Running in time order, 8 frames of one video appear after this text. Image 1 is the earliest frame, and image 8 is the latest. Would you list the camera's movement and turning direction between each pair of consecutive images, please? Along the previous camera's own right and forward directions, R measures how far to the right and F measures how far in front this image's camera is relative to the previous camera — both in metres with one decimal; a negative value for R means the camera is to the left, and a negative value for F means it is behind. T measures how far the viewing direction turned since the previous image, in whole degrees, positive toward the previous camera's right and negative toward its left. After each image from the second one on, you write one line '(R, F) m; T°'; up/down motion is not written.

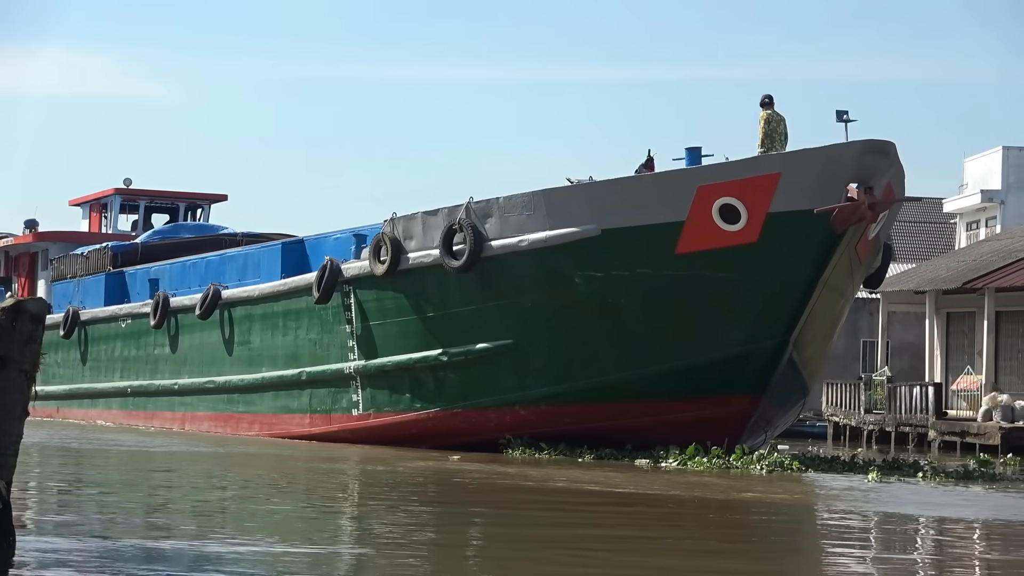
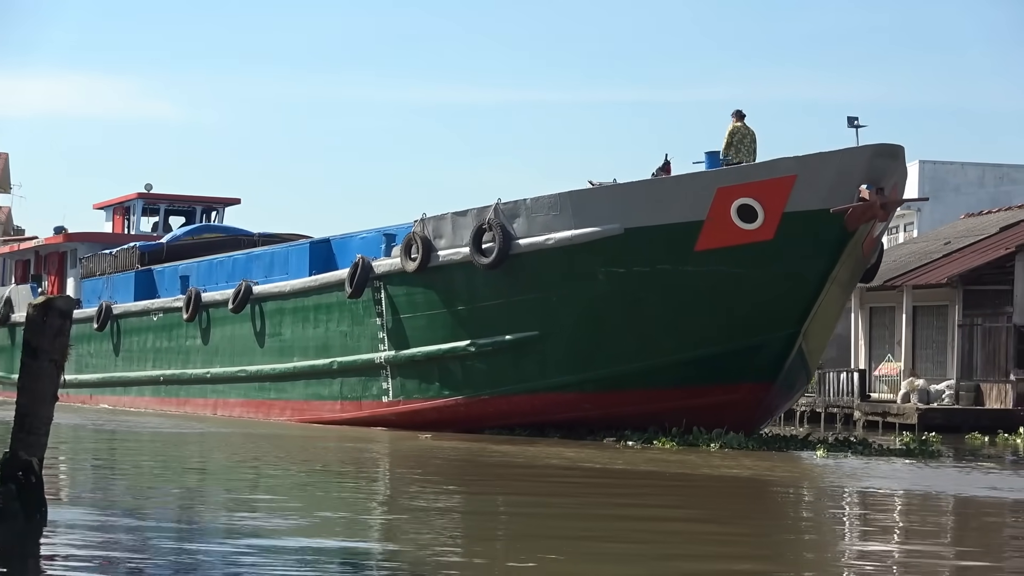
(-0.3, -0.6) m; +1°
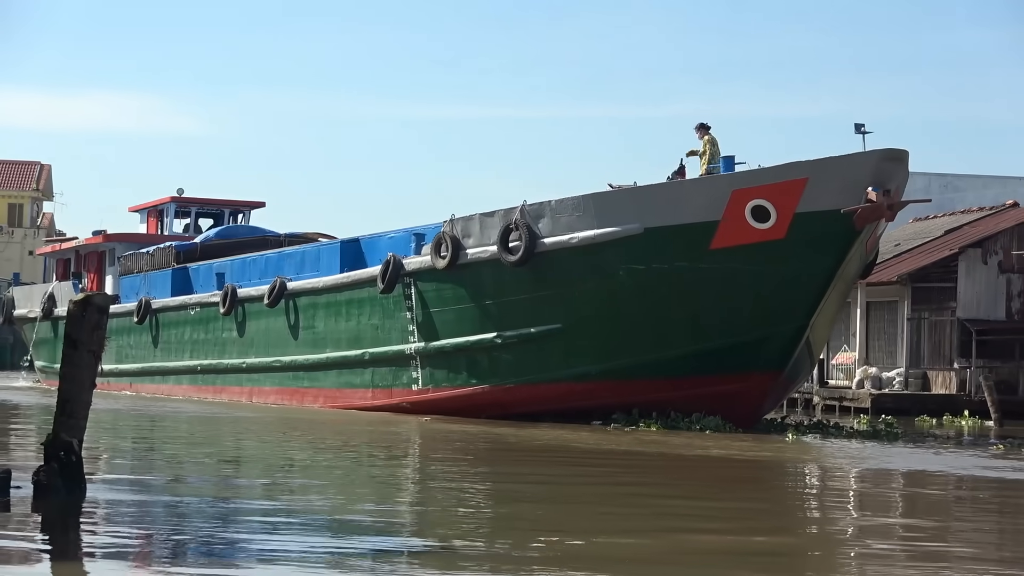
(-0.2, -0.6) m; 0°
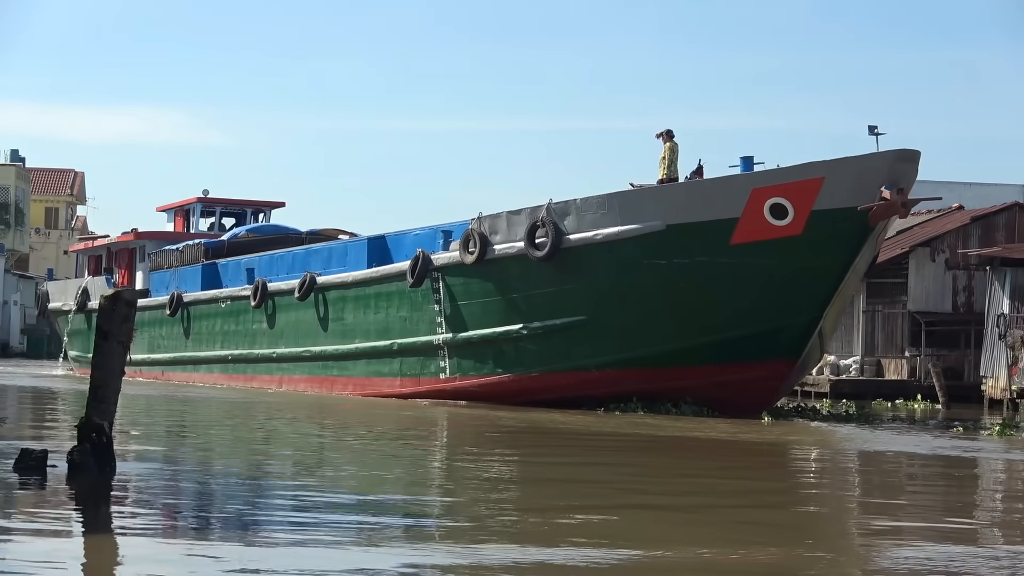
(-0.2, -0.4) m; 0°
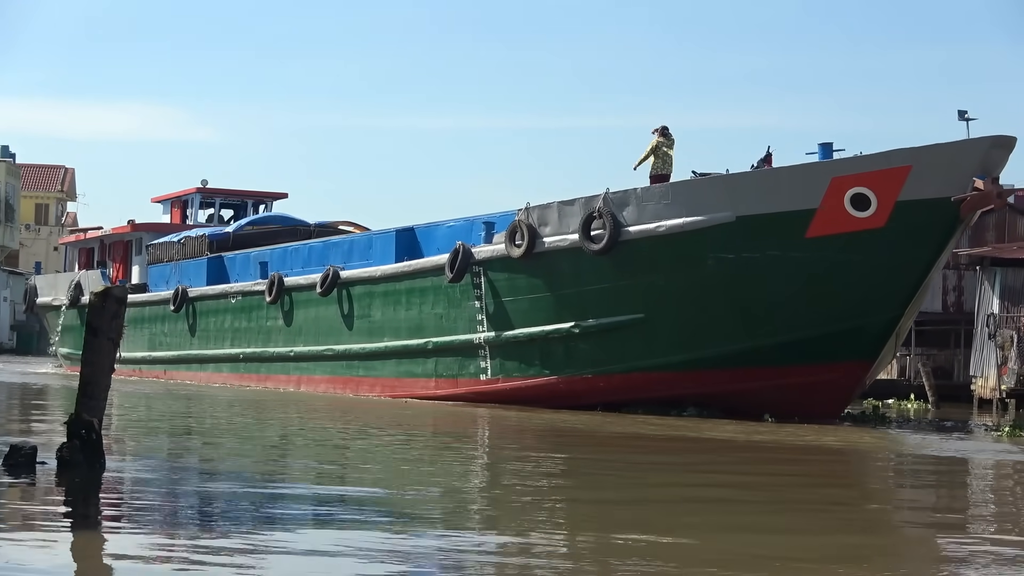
(-0.7, +0.7) m; +2°
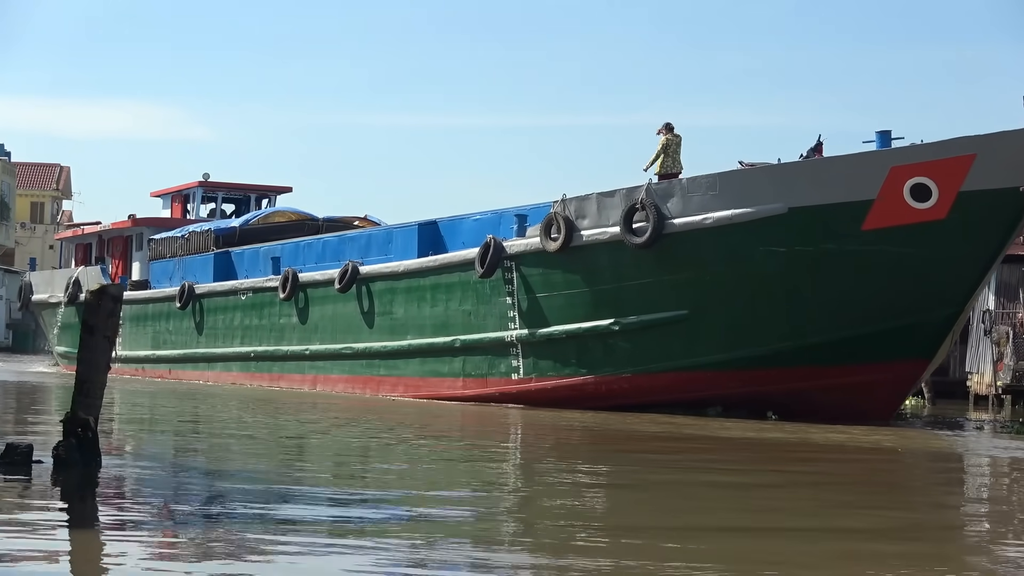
(-0.4, +0.4) m; +1°
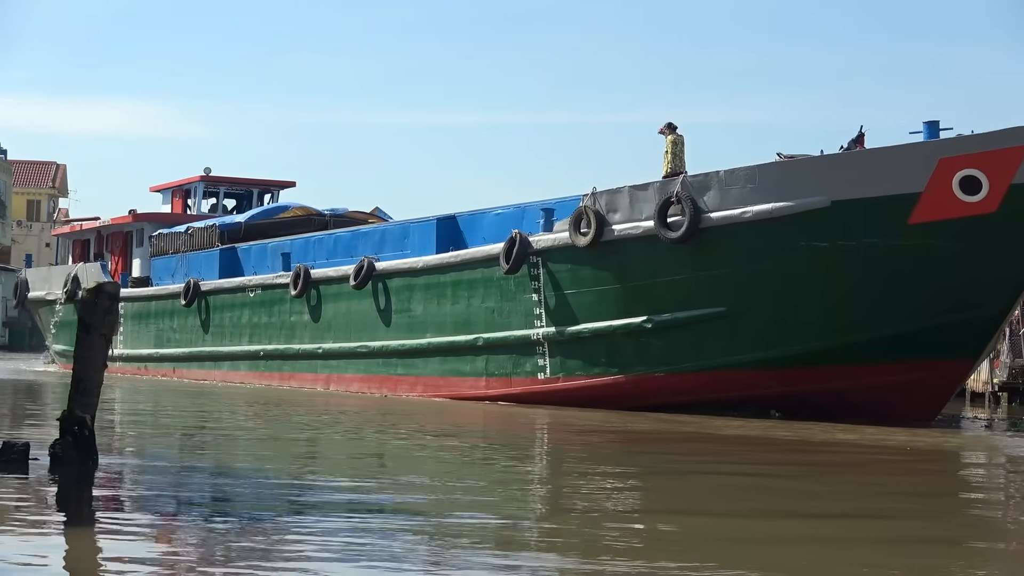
(-0.3, +0.3) m; +1°
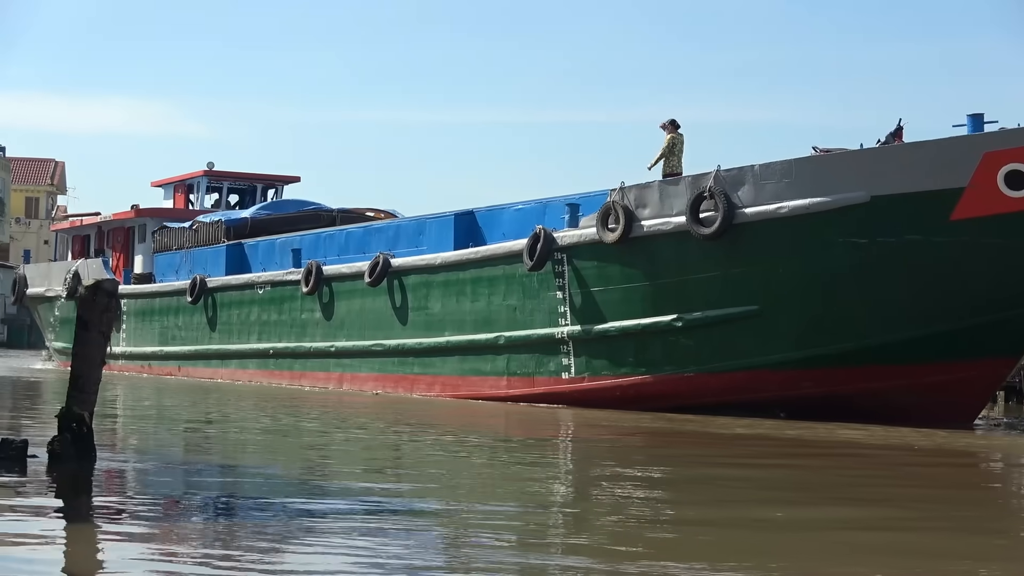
(-0.3, +0.3) m; +1°
